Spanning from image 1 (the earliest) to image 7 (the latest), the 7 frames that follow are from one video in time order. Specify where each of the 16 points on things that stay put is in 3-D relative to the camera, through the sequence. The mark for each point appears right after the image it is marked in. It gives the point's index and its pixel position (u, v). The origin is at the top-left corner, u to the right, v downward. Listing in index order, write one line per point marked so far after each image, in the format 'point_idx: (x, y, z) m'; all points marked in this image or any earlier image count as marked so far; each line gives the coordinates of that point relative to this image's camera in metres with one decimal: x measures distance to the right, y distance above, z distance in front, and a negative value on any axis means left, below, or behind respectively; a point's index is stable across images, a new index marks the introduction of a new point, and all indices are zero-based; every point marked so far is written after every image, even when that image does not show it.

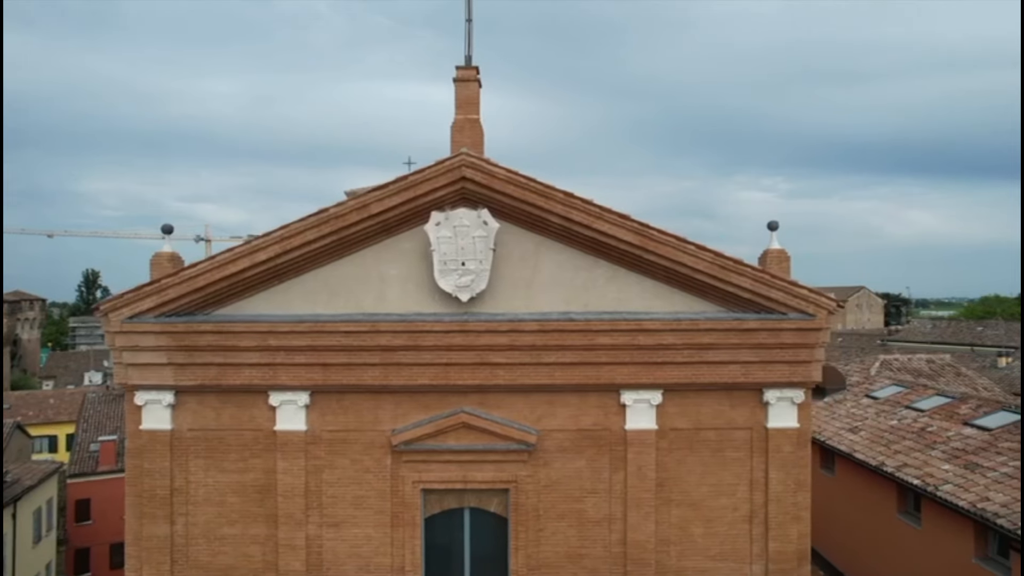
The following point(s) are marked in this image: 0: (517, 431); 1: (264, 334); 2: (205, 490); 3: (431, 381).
0: (+0.1, -1.7, +8.4) m
1: (-2.9, -0.5, +8.3) m
2: (-3.7, -2.4, +8.5) m
3: (-0.9, -1.1, +8.3) m
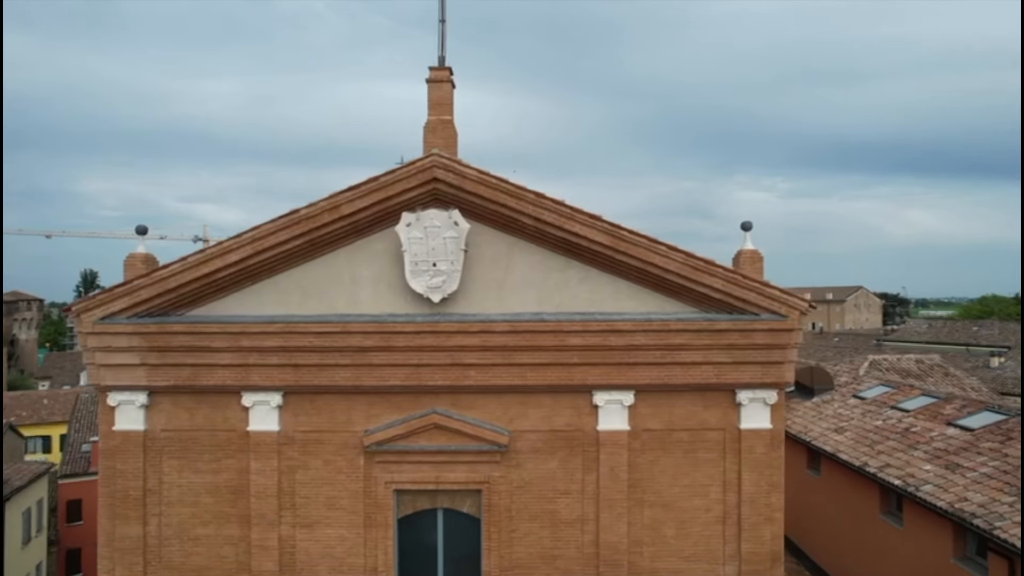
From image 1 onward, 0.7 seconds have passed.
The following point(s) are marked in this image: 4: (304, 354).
0: (-0.3, -1.7, +8.4) m
1: (-3.2, -0.5, +8.3) m
2: (-4.0, -2.4, +8.5) m
3: (-1.3, -1.1, +8.4) m
4: (-2.4, -0.8, +8.3) m
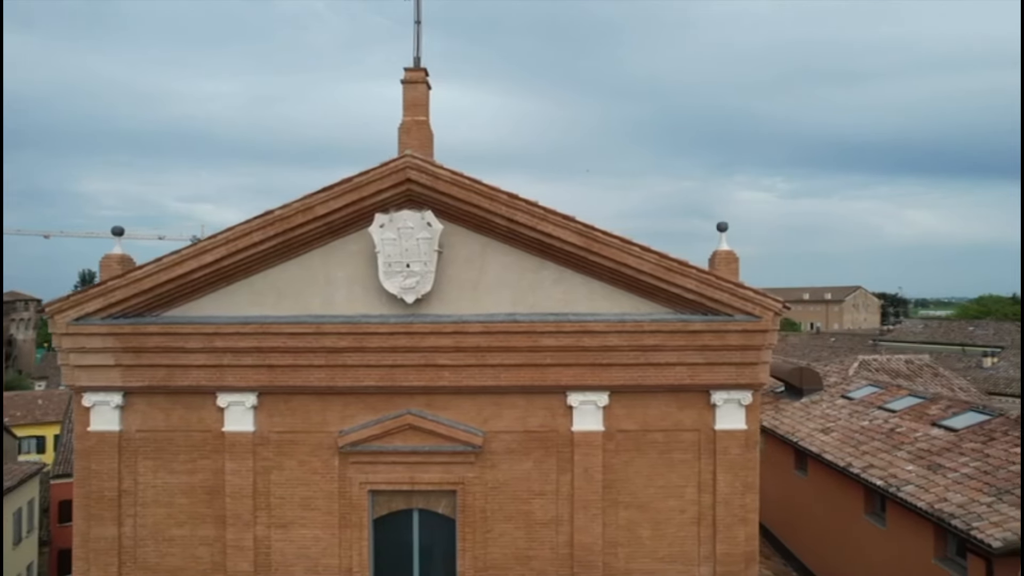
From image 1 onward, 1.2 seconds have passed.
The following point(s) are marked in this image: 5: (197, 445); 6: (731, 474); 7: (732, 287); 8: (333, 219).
0: (-0.6, -1.7, +8.4) m
1: (-3.5, -0.6, +8.3) m
2: (-4.3, -2.4, +8.6) m
3: (-1.6, -1.1, +8.4) m
4: (-2.7, -0.8, +8.4) m
5: (-3.8, -1.9, +8.6) m
6: (+2.6, -2.2, +8.5) m
7: (+2.5, 0.0, +8.2) m
8: (-2.1, +0.8, +8.3) m
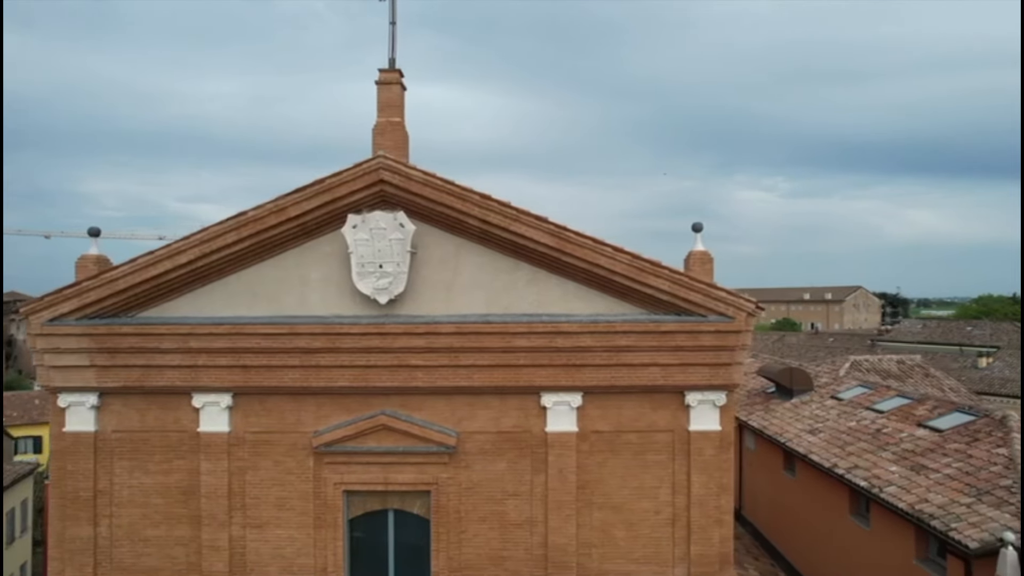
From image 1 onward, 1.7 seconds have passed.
0: (-0.9, -1.7, +8.4) m
1: (-3.8, -0.6, +8.3) m
2: (-4.6, -2.4, +8.6) m
3: (-1.9, -1.1, +8.4) m
4: (-3.1, -0.8, +8.4) m
5: (-4.1, -1.9, +8.6) m
6: (+2.3, -2.2, +8.5) m
7: (+2.2, 0.0, +8.2) m
8: (-2.4, +0.8, +8.3) m
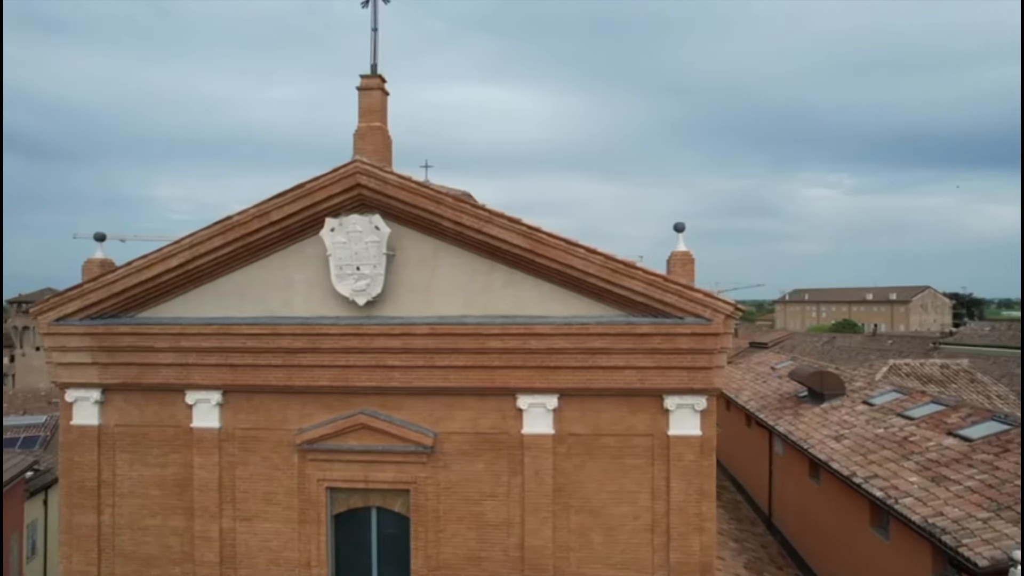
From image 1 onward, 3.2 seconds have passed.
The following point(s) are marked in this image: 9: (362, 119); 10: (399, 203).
0: (-1.2, -1.7, +8.6) m
1: (-4.1, -0.6, +8.7) m
2: (-4.9, -2.5, +9.1) m
3: (-2.2, -1.1, +8.6) m
4: (-3.3, -0.8, +8.7) m
5: (-4.4, -1.9, +9.0) m
6: (+2.0, -2.3, +8.4) m
7: (+1.9, 0.0, +8.0) m
8: (-2.7, +0.8, +8.6) m
9: (-1.8, +2.1, +8.8) m
10: (-1.3, +1.0, +8.4) m
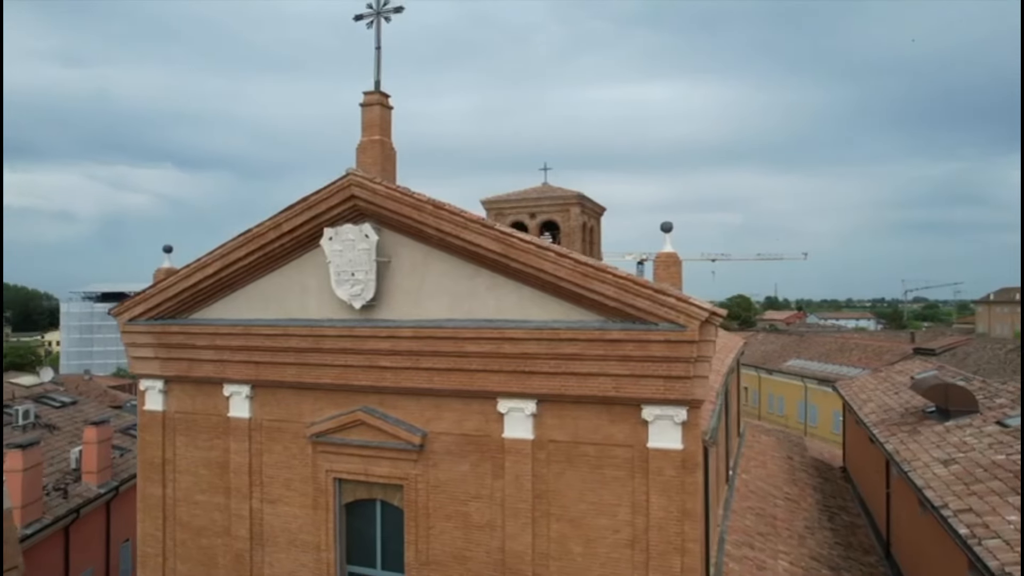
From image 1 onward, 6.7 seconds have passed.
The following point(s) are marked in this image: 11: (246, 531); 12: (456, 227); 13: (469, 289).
0: (-1.3, -1.8, +8.9) m
1: (-4.1, -0.6, +9.9) m
2: (-4.8, -2.5, +10.4) m
3: (-2.3, -1.2, +9.2) m
4: (-3.4, -0.9, +9.6) m
5: (-4.3, -2.0, +10.2) m
6: (+1.7, -2.3, +7.9) m
7: (+1.5, -0.1, +7.6) m
8: (-2.8, +0.7, +9.3) m
9: (-1.9, +2.0, +9.3) m
10: (-1.5, +0.9, +8.8) m
11: (-3.7, -3.4, +9.9) m
12: (-0.7, +0.7, +8.4) m
13: (-0.5, 0.0, +8.7) m
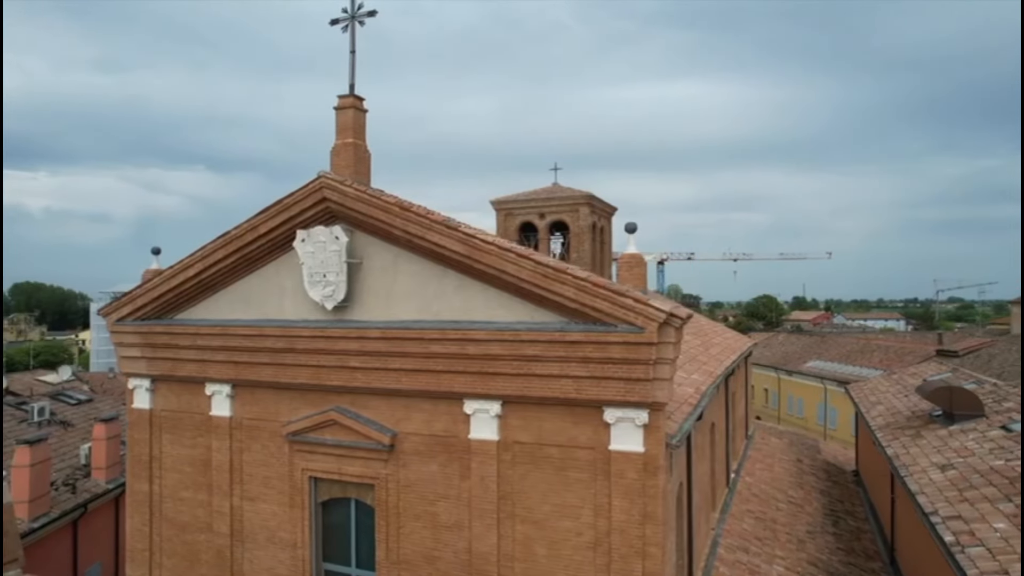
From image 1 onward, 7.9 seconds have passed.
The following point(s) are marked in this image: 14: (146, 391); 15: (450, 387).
0: (-1.7, -1.8, +9.0) m
1: (-4.5, -0.7, +10.1) m
2: (-5.1, -2.5, +10.6) m
3: (-2.7, -1.2, +9.3) m
4: (-3.7, -0.9, +9.8) m
5: (-4.6, -2.0, +10.4) m
6: (+1.3, -2.3, +7.8) m
7: (+1.0, -0.1, +7.5) m
8: (-3.2, +0.7, +9.4) m
9: (-2.3, +2.0, +9.4) m
10: (-1.9, +0.9, +8.9) m
11: (-4.0, -3.4, +10.1) m
12: (-1.1, +0.7, +8.4) m
13: (-0.9, 0.0, +8.7) m
14: (-5.5, -1.5, +10.7) m
15: (-0.7, -1.2, +8.5) m
